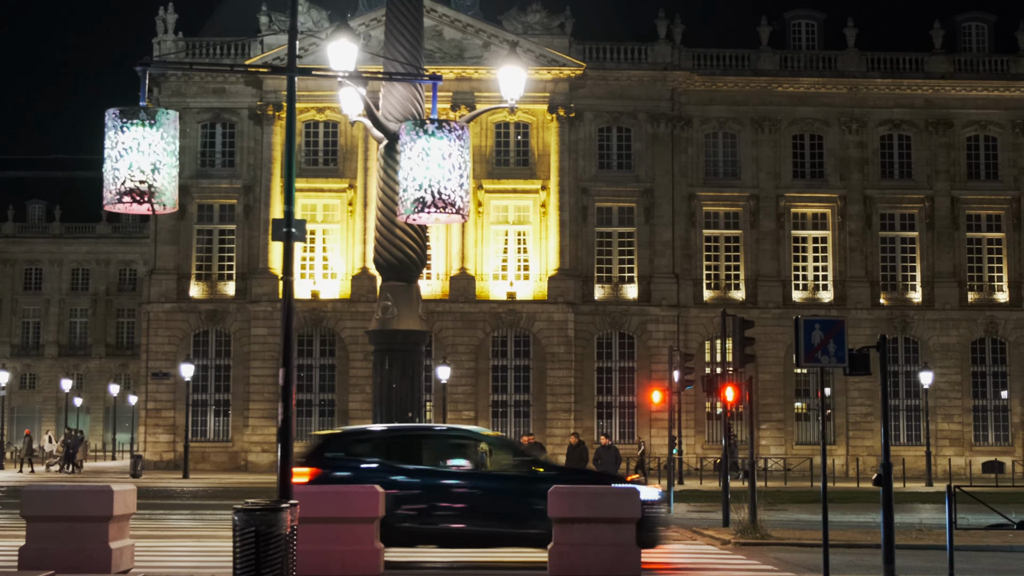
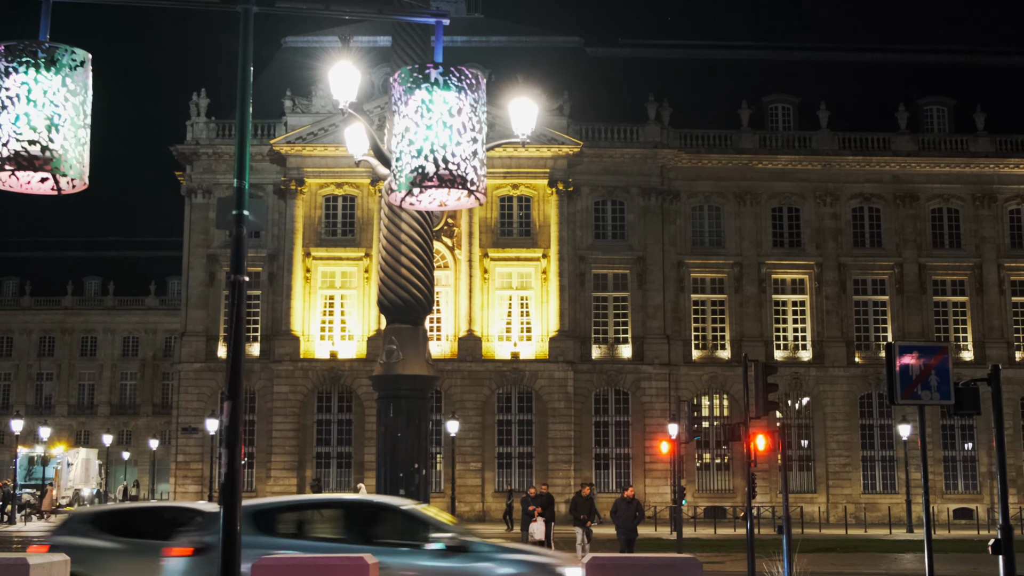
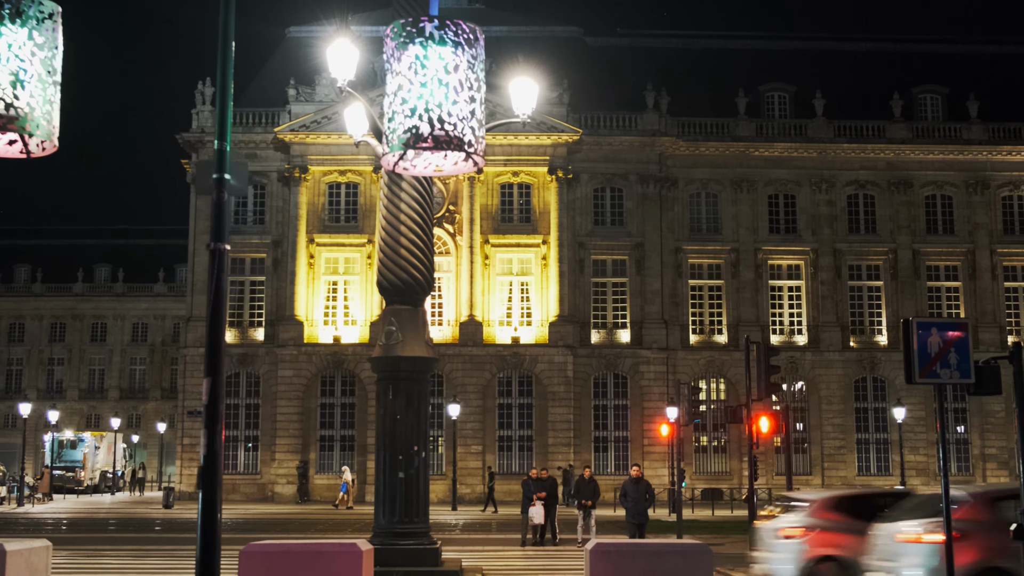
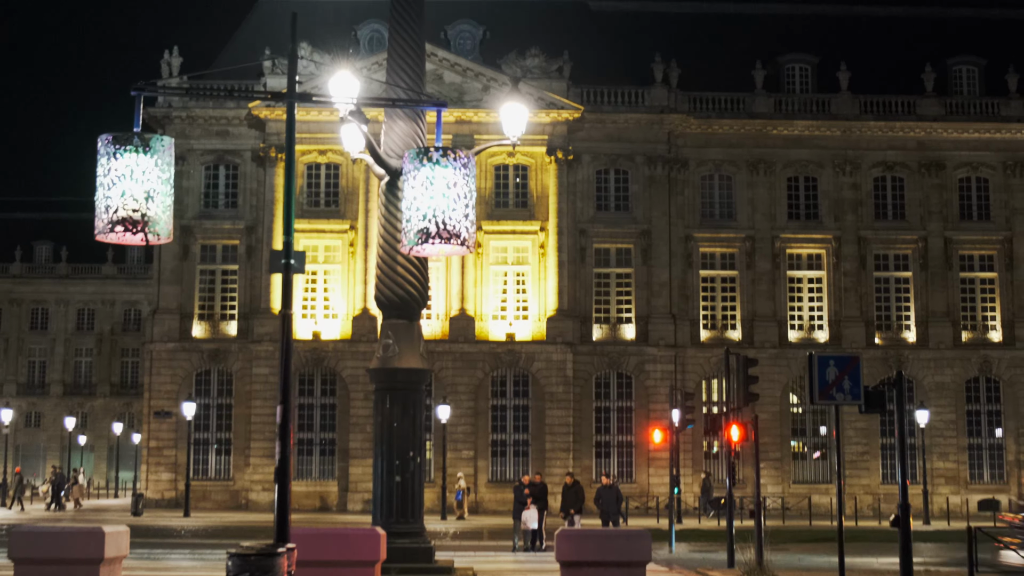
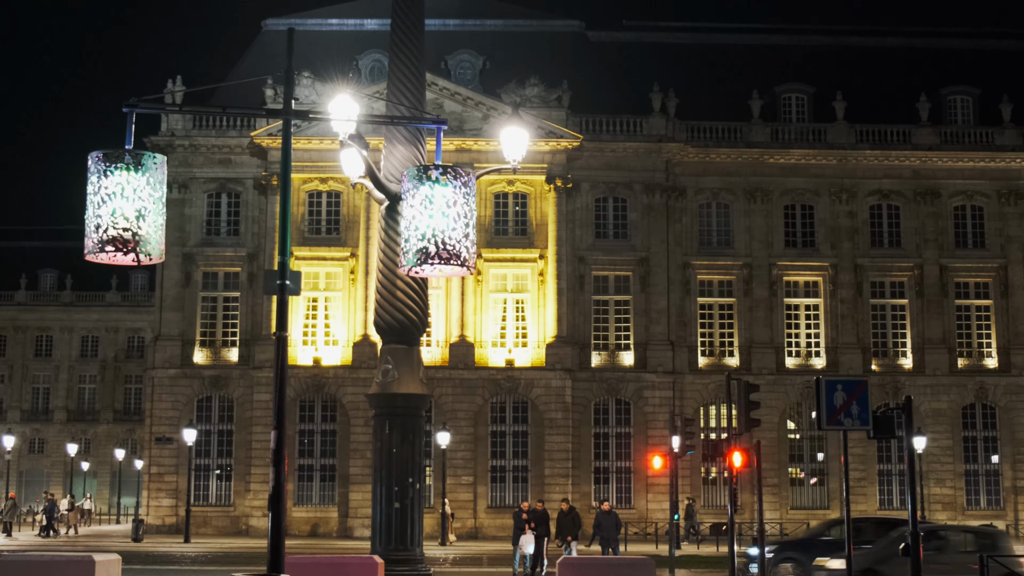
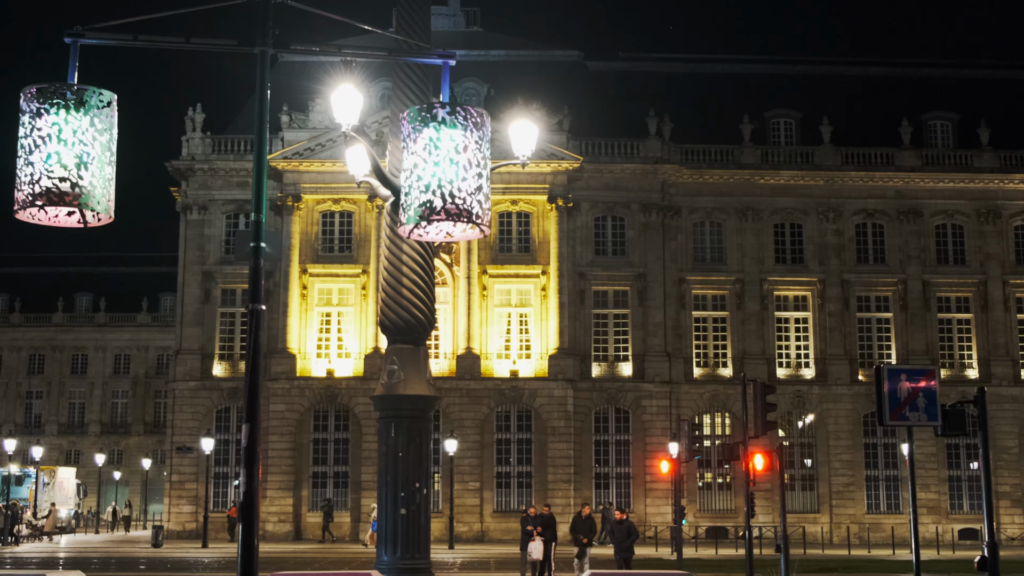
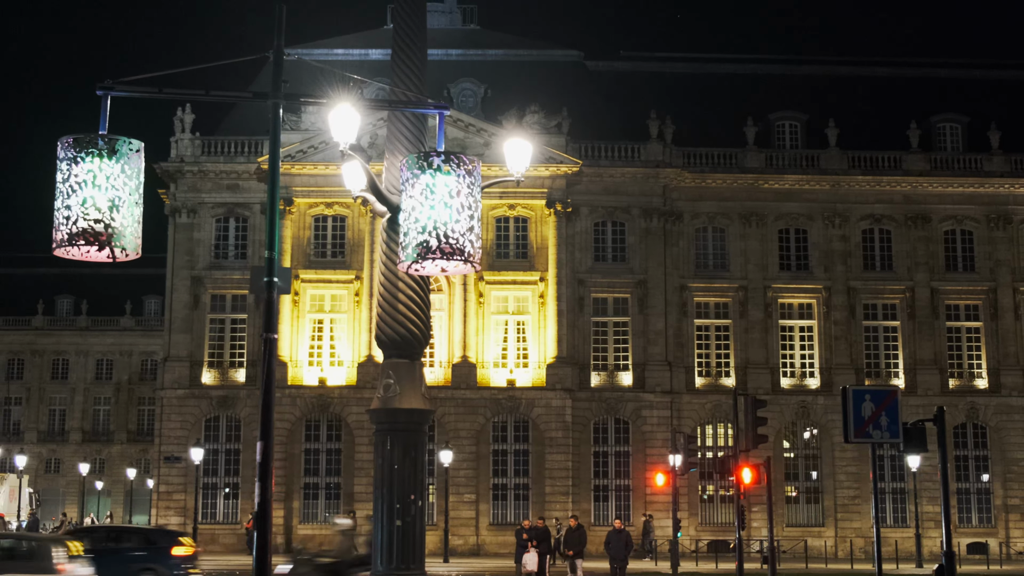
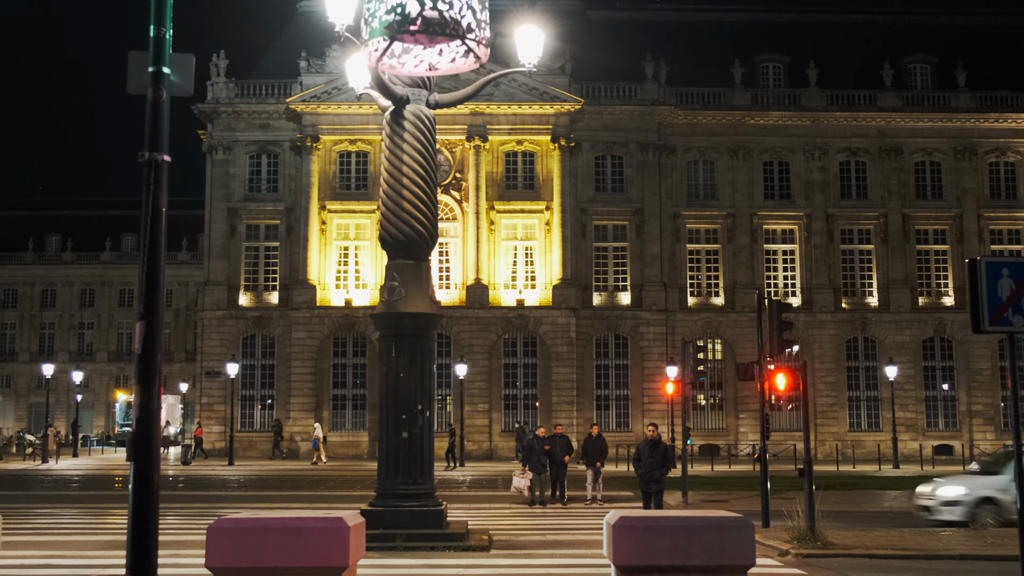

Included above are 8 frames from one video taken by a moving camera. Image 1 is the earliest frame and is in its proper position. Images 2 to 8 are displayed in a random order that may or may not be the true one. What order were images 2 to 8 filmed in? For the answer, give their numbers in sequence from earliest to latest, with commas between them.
4, 5, 7, 6, 2, 3, 8
